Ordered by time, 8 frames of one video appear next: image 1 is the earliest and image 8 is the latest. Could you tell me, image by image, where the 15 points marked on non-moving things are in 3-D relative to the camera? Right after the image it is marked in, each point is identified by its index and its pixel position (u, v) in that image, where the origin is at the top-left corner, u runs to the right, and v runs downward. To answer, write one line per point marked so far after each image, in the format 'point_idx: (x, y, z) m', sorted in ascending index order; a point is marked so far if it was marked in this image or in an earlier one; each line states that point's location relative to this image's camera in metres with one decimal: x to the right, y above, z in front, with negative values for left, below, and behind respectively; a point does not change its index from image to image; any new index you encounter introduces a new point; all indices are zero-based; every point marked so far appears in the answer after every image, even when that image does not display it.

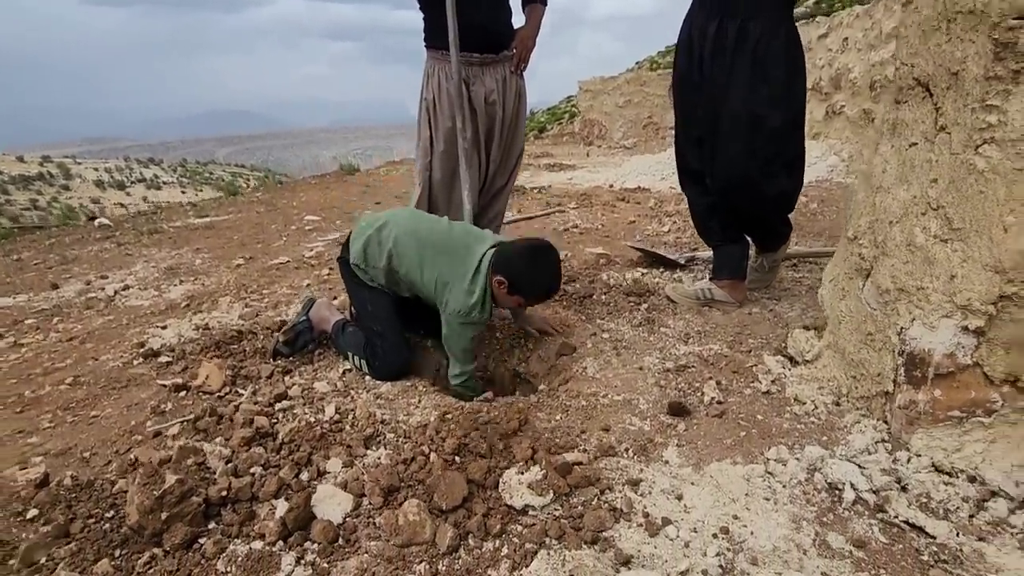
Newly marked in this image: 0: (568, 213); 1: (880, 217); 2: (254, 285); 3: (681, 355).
0: (+0.6, +0.8, +5.8) m
1: (+1.1, +0.2, +1.6) m
2: (-1.8, 0.0, +3.6) m
3: (+0.7, -0.3, +2.1) m
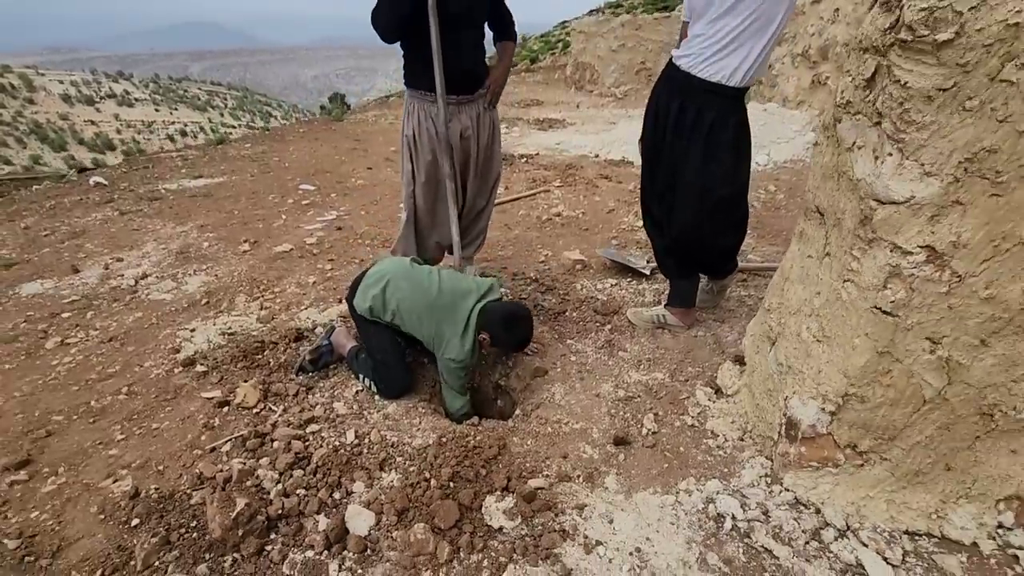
0: (+0.5, +1.1, +6.1) m
1: (+1.1, -0.1, +2.0) m
2: (-1.9, +0.1, +3.9) m
3: (+0.6, -0.5, +2.6) m
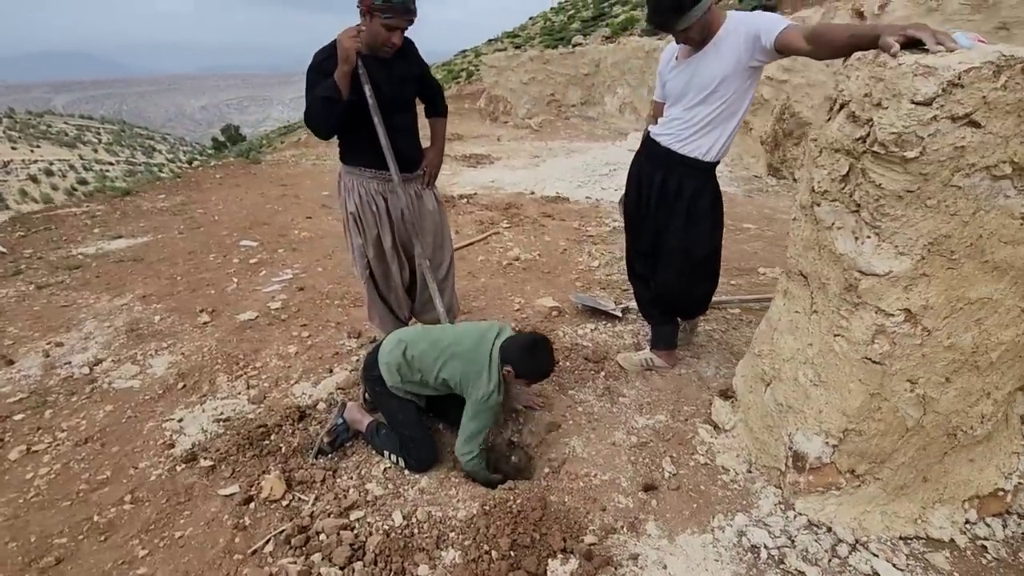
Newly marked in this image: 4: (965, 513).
0: (-0.1, +0.6, +6.4) m
1: (+1.2, -0.3, +2.4) m
2: (-2.0, -0.5, +3.8) m
3: (+0.7, -0.8, +2.8) m
4: (+1.8, -0.9, +2.1) m
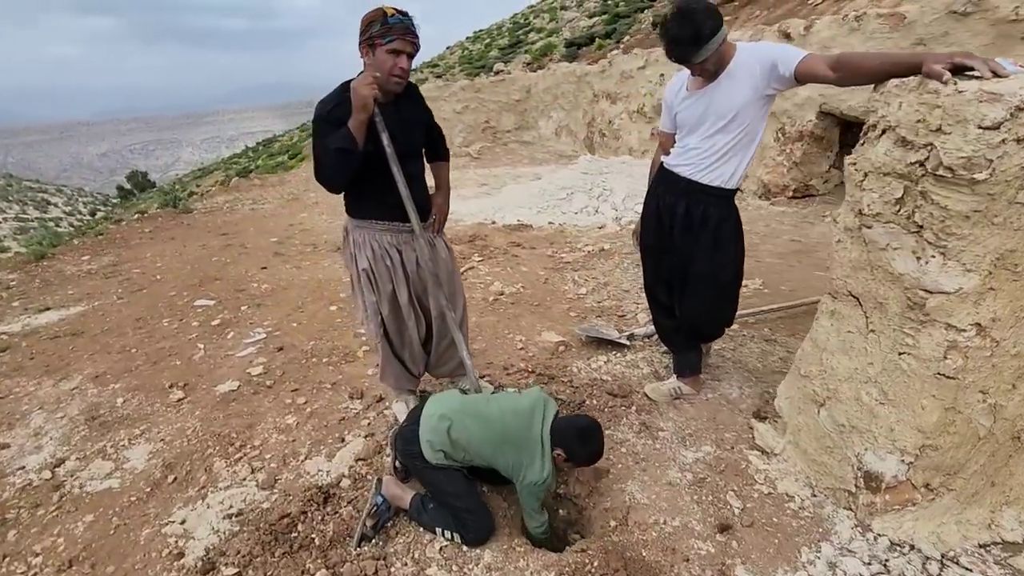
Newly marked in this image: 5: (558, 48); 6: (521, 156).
0: (-0.4, +0.2, +6.2) m
1: (+1.4, -0.4, +2.4) m
2: (-1.8, -0.9, +3.4) m
3: (+0.9, -0.9, +2.7) m
4: (+2.2, -0.9, +2.2) m
5: (+1.2, +8.0, +17.6) m
6: (+0.2, +3.2, +12.7) m
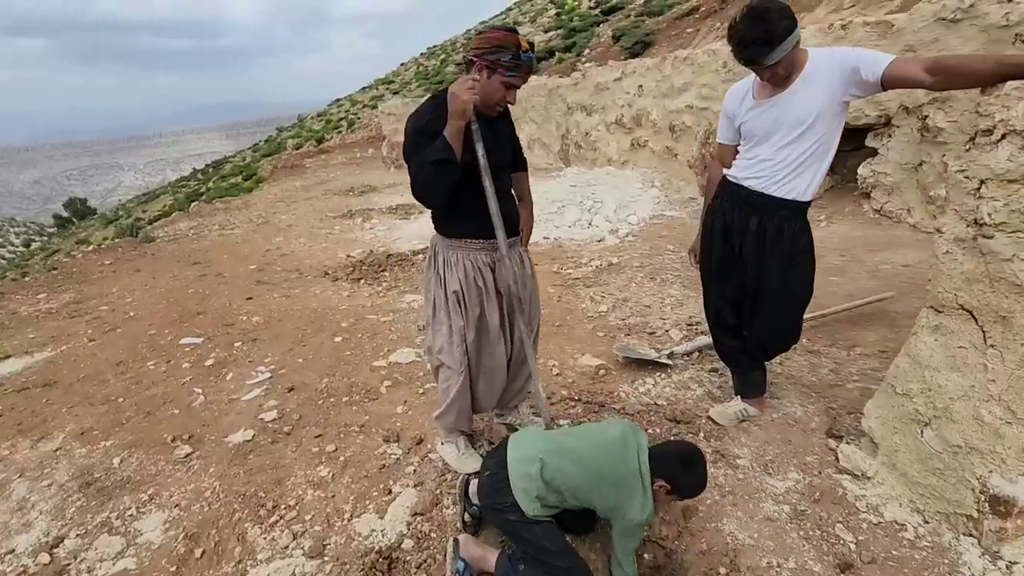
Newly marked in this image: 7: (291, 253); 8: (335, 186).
0: (-0.3, 0.0, +6.0) m
1: (+1.8, -0.4, +2.3) m
2: (-1.5, -1.2, +3.0) m
3: (+1.3, -1.0, +2.6) m
4: (+2.6, -1.0, +2.1) m
5: (+0.2, +7.6, +17.6) m
6: (-0.3, +2.8, +12.5) m
7: (-3.7, +0.6, +8.8) m
8: (-4.6, +2.6, +13.5) m
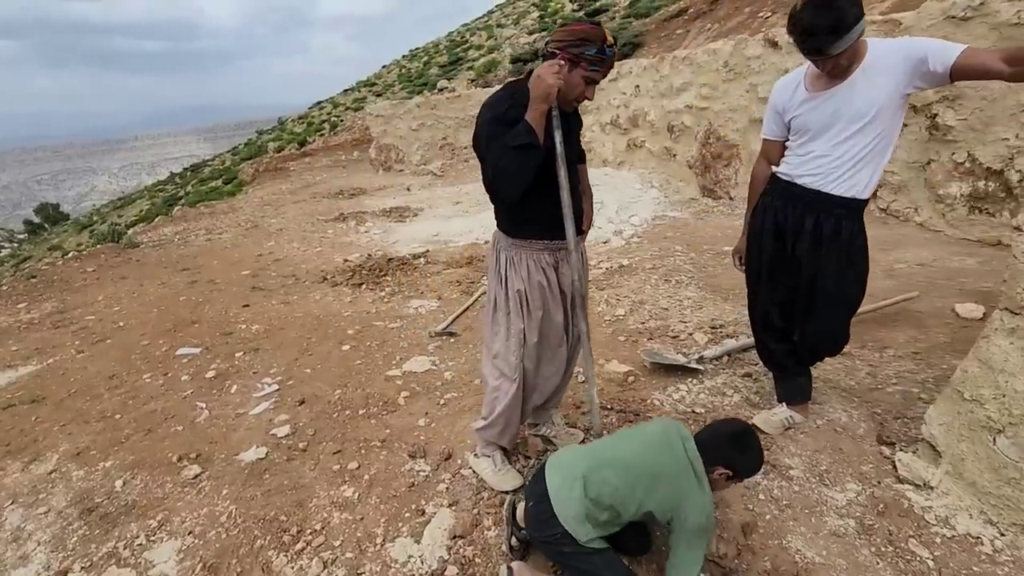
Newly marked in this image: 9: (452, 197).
0: (-0.2, -0.1, +5.8) m
1: (+2.1, -0.4, +2.1) m
2: (-1.3, -1.2, +2.8) m
3: (+1.6, -1.0, +2.4) m
4: (+2.8, -0.9, +2.0) m
5: (-0.2, +7.5, +17.5) m
6: (-0.5, +2.7, +12.4) m
7: (-3.7, +0.5, +8.5) m
8: (-4.7, +2.5, +13.2) m
9: (-1.2, +1.9, +11.0) m
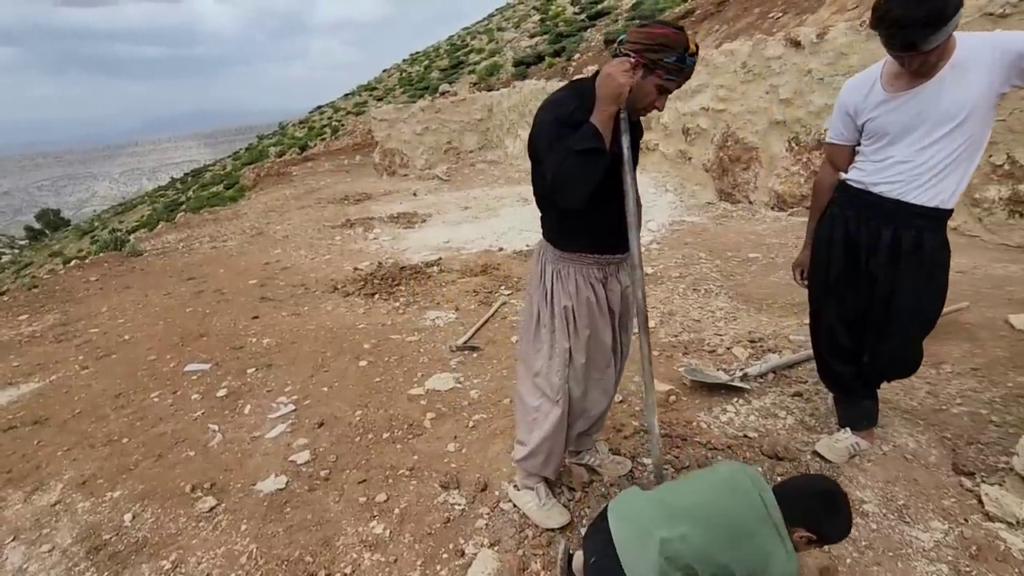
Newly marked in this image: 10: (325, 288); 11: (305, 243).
0: (0.0, -0.2, +5.6) m
1: (+2.3, -0.5, +1.9) m
2: (-1.1, -1.3, +2.6) m
3: (+1.8, -1.1, +2.2) m
4: (+3.1, -1.0, +1.8) m
5: (0.0, +7.3, +17.3) m
6: (-0.3, +2.6, +12.1) m
7: (-3.5, +0.3, +8.3) m
8: (-4.5, +2.3, +13.0) m
9: (-1.0, +1.8, +10.8) m
10: (-2.5, 0.0, +7.0) m
11: (-3.8, +0.8, +9.6) m
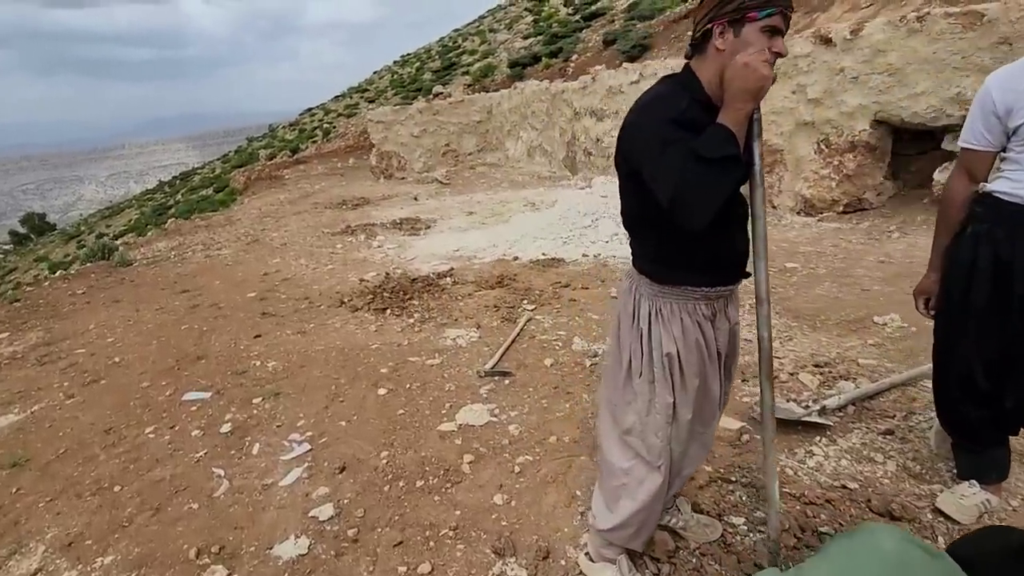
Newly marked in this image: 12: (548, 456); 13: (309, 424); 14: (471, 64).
0: (+0.3, -0.3, +5.1) m
1: (+2.6, -0.6, +1.5) m
2: (-0.7, -1.5, +2.2) m
3: (+2.1, -1.2, +1.8) m
4: (+3.4, -1.1, +1.4) m
5: (0.0, +7.1, +16.9) m
6: (-0.1, +2.4, +11.7) m
7: (-3.3, +0.2, +7.8) m
8: (-4.4, +2.1, +12.5) m
9: (-0.8, +1.6, +10.3) m
10: (-2.3, -0.2, +6.5) m
11: (-3.6, +0.6, +9.1) m
12: (+0.2, -1.0, +3.1) m
13: (-1.4, -1.0, +3.8) m
14: (-1.3, +8.4, +19.4) m
